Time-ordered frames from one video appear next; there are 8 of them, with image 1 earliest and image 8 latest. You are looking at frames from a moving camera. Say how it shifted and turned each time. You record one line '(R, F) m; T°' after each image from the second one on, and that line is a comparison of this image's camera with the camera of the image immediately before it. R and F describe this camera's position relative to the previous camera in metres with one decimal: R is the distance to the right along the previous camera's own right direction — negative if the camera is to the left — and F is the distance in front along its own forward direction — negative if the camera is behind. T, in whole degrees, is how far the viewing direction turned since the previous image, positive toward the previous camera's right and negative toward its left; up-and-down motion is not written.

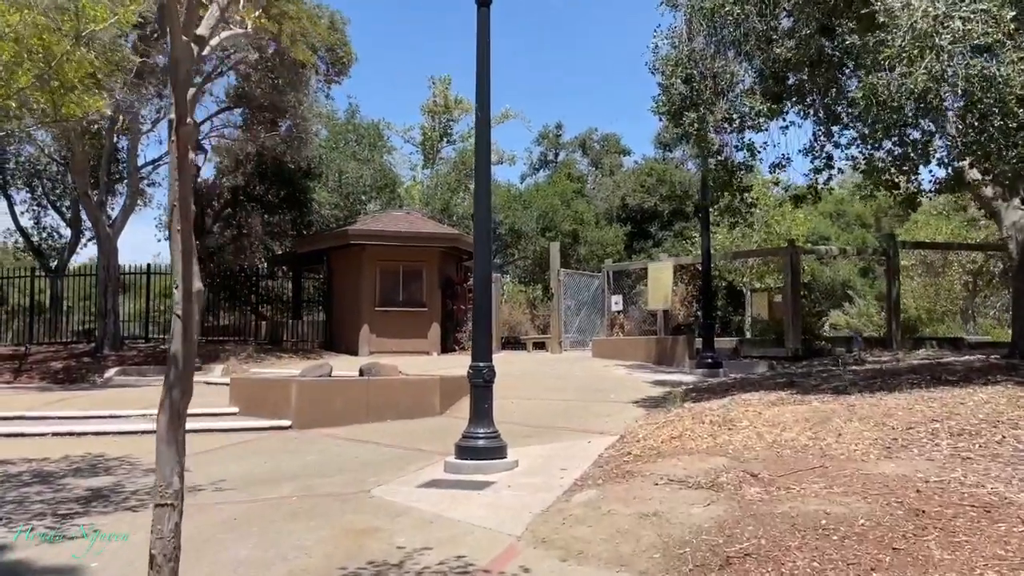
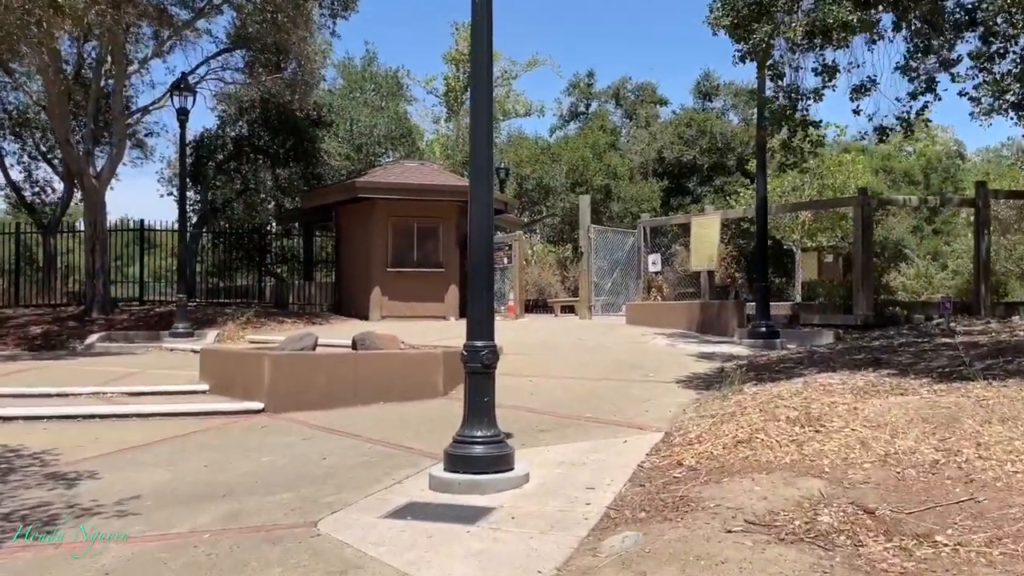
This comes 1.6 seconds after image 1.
(+0.1, +2.0) m; -2°
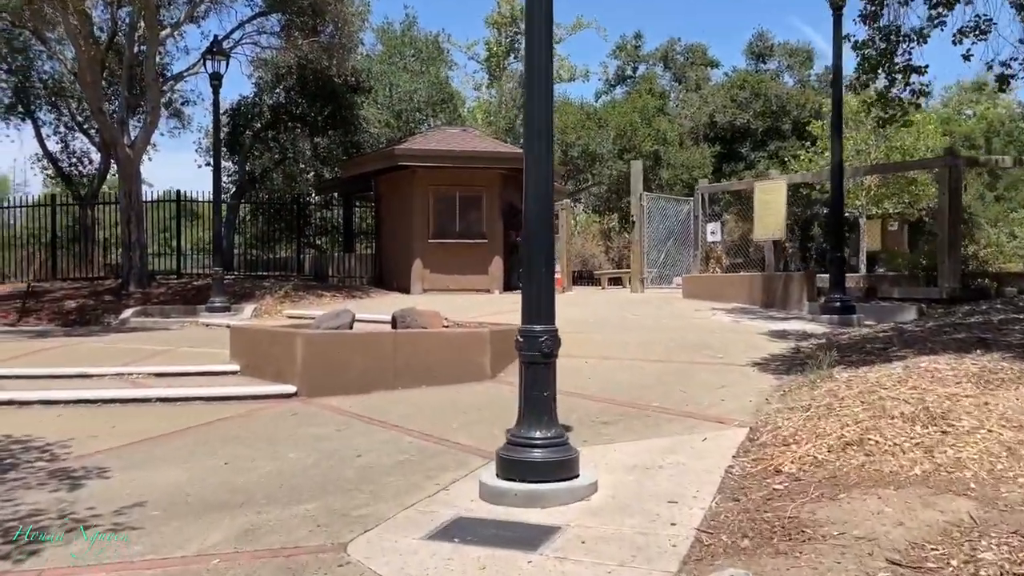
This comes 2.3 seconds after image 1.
(-0.1, +0.9) m; -3°
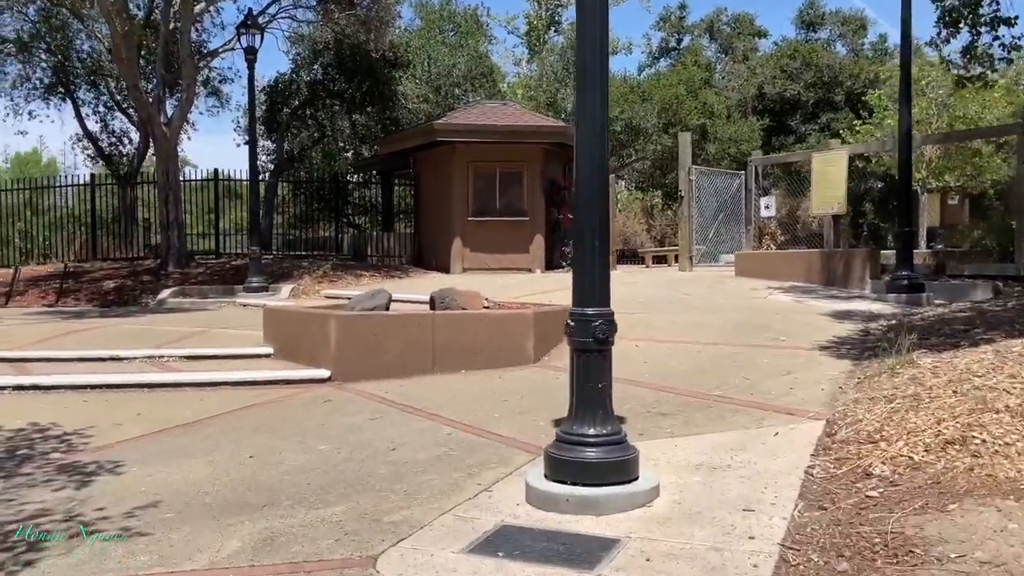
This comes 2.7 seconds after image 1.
(0.0, +0.5) m; -3°
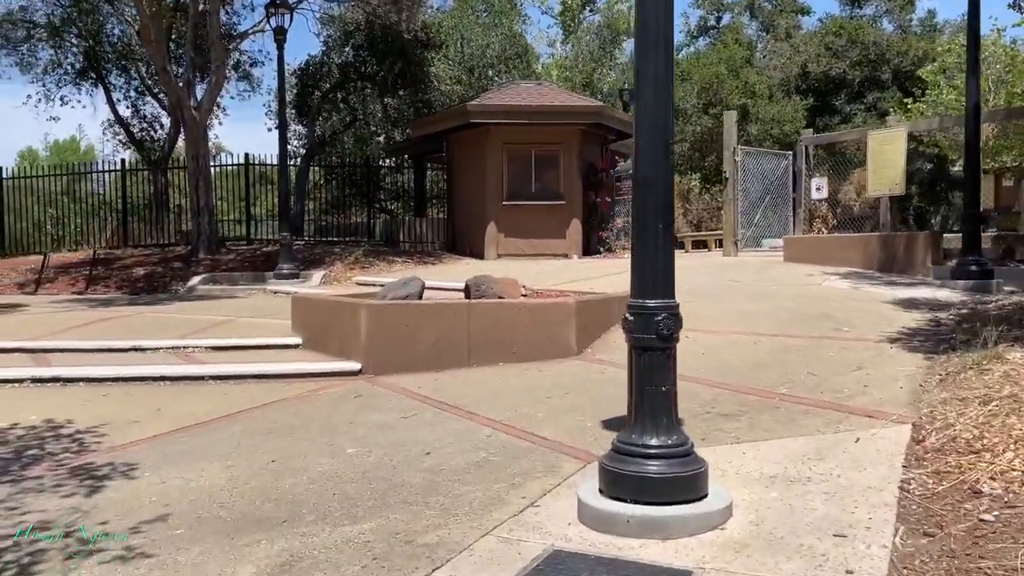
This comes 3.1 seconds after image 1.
(-0.1, +0.5) m; -2°
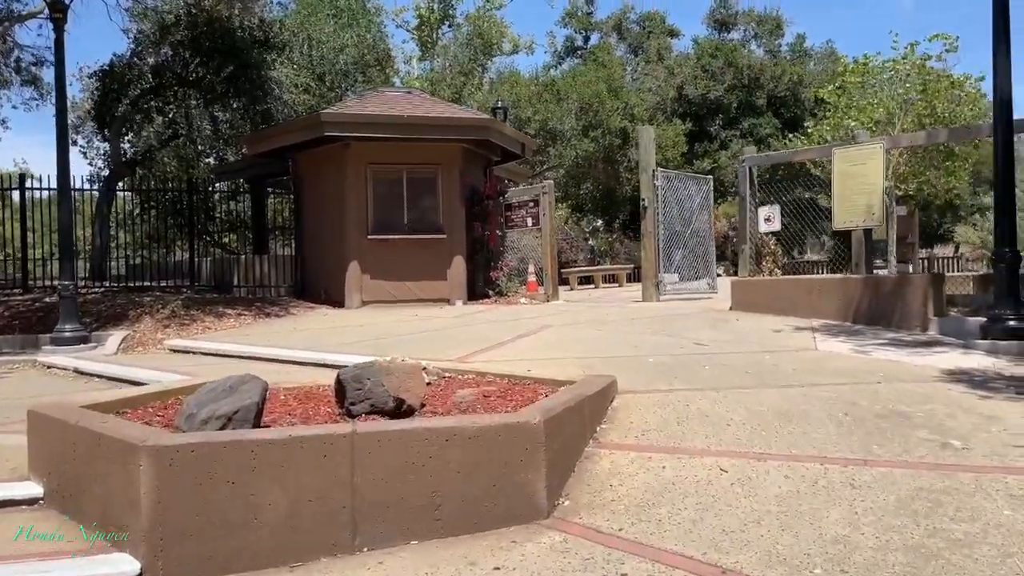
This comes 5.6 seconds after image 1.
(-0.3, +3.3) m; +10°
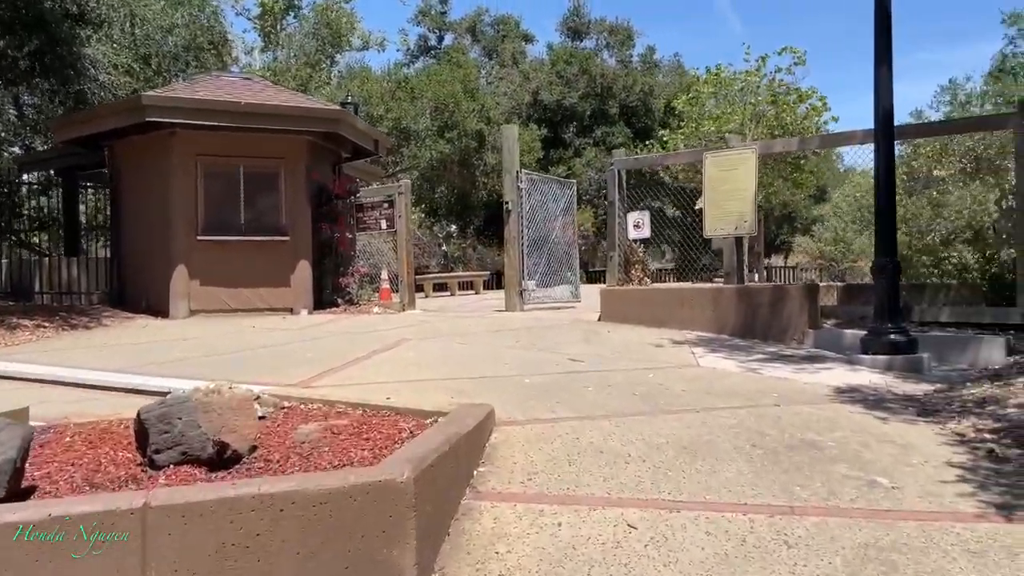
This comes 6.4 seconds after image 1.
(0.0, +1.0) m; +10°
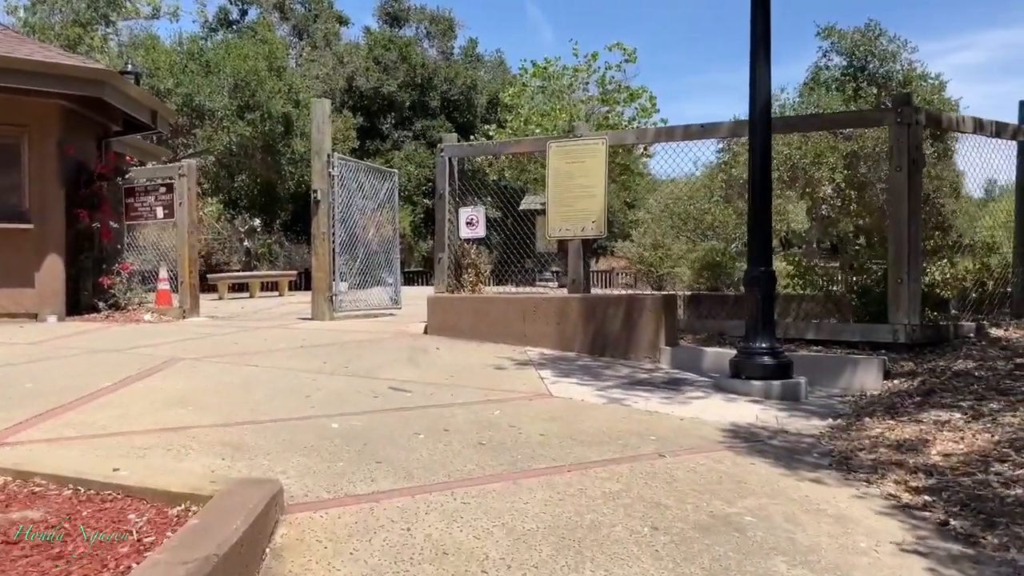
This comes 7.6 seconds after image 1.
(0.0, +1.6) m; +13°
